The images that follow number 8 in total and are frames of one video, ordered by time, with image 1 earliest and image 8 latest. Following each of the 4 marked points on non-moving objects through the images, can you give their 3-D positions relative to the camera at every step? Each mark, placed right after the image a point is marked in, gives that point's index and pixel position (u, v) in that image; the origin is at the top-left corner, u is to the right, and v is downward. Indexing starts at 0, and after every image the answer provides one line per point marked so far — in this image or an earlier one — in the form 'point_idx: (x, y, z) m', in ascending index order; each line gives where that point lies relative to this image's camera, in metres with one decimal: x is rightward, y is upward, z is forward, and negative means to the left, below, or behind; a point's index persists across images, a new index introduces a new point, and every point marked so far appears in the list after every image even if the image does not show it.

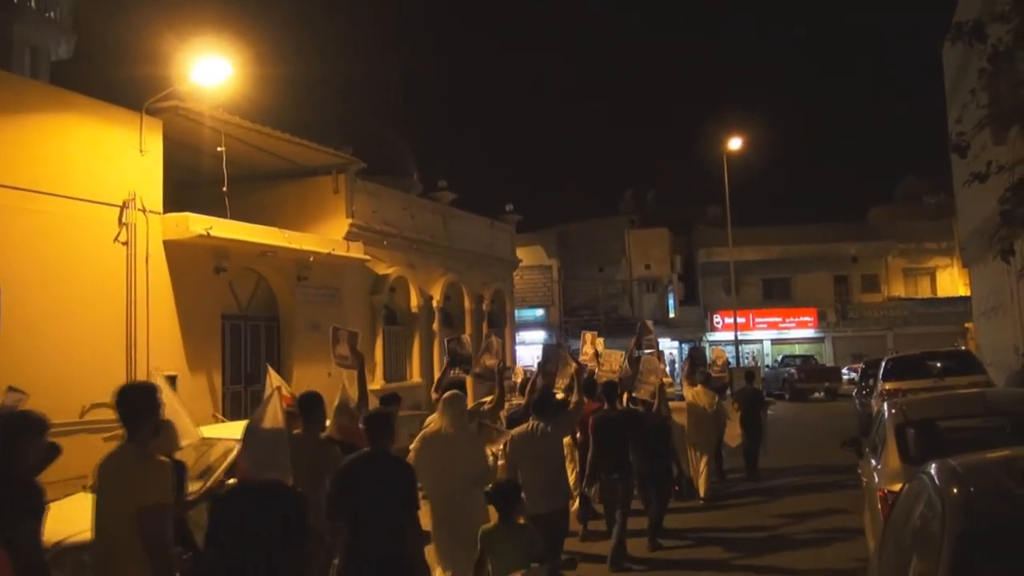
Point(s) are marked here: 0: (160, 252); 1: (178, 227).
0: (-4.6, +0.5, +12.8) m
1: (-4.3, +0.8, +12.7) m
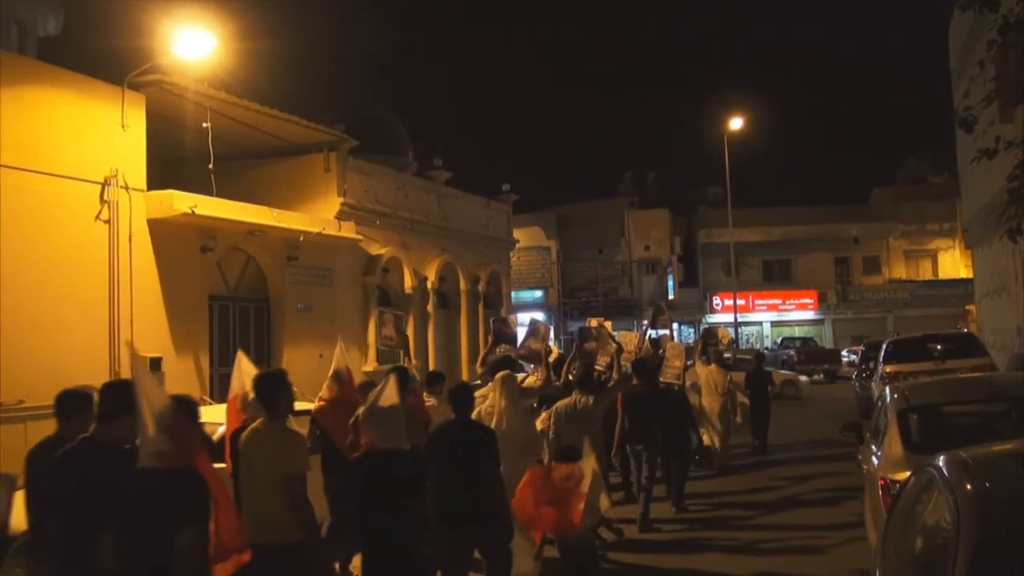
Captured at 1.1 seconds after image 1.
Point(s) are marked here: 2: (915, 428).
0: (-4.7, +0.7, +12.4) m
1: (-4.4, +1.1, +12.4) m
2: (+2.7, -0.9, +6.5) m
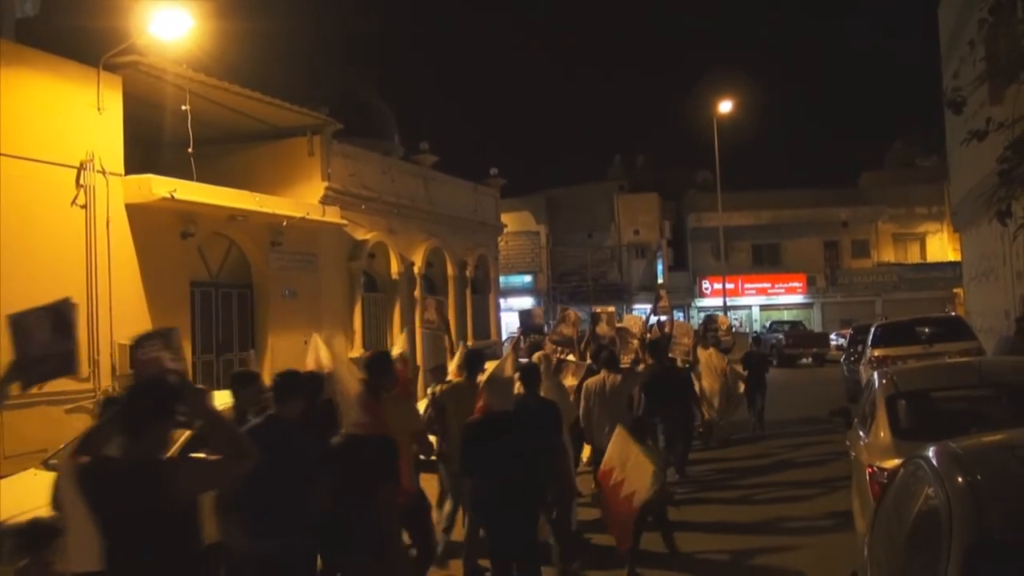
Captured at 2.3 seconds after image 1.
0: (-4.9, +0.9, +12.2) m
1: (-4.6, +1.2, +12.1) m
2: (+2.6, -0.8, +6.3) m
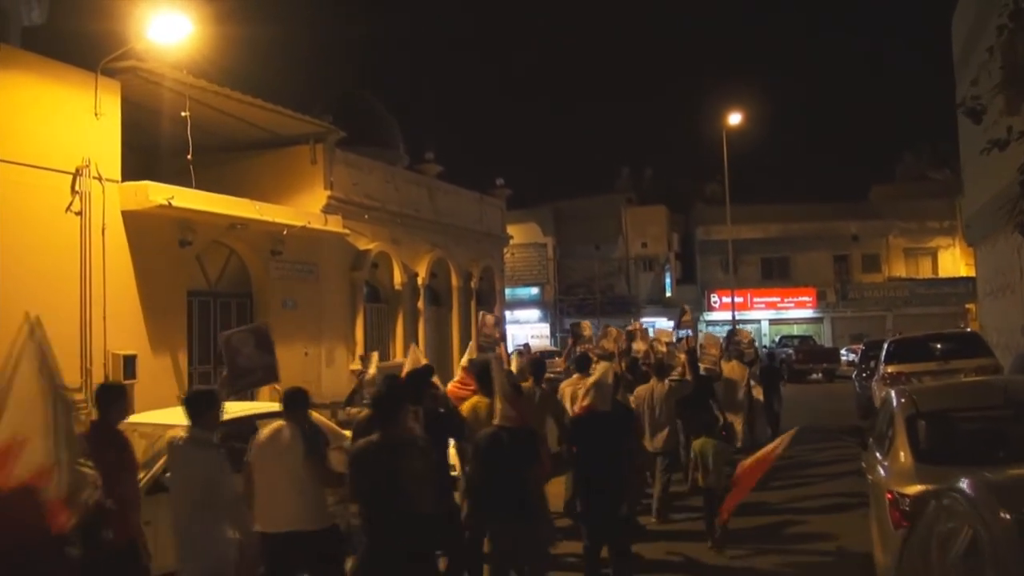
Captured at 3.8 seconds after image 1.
0: (-4.8, +0.8, +12.0) m
1: (-4.6, +1.1, +11.9) m
2: (+2.5, -0.9, +6.0) m
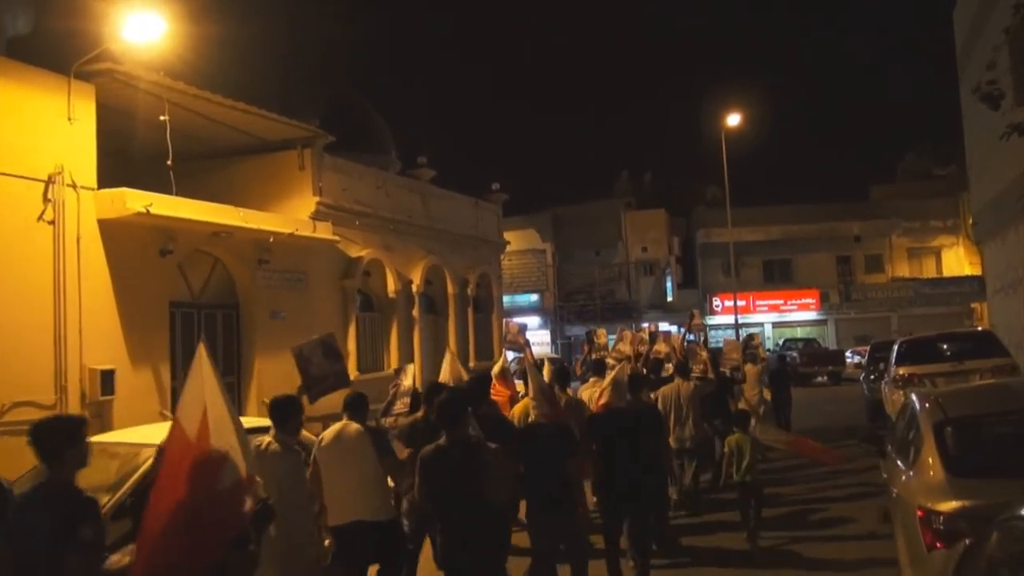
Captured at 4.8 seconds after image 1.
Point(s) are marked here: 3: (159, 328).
0: (-4.9, +0.7, +11.5) m
1: (-4.7, +1.0, +11.4) m
2: (+2.5, -0.9, +5.5) m
3: (-4.5, -0.5, +12.4) m
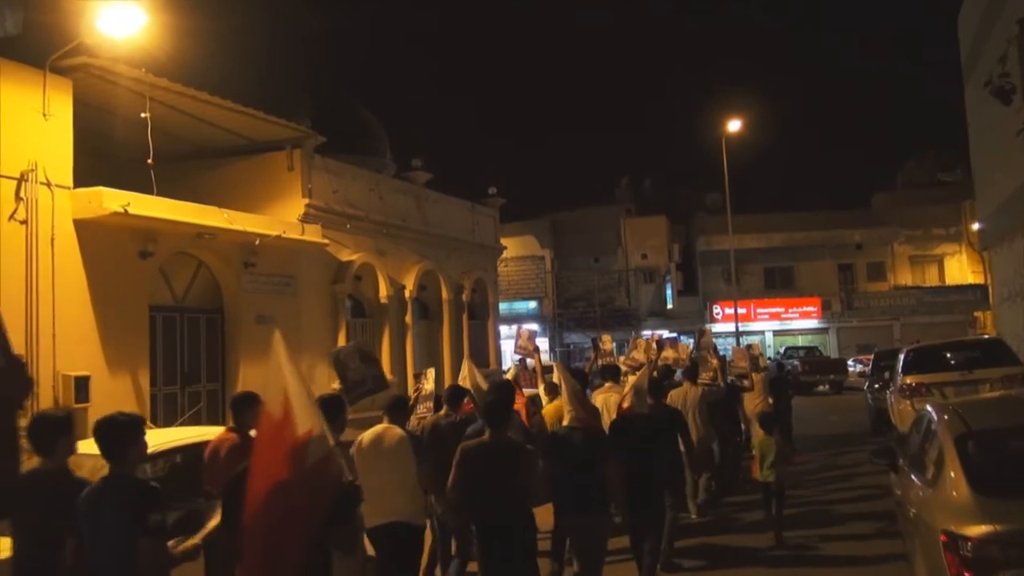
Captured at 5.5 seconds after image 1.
0: (-5.0, +0.6, +11.0) m
1: (-4.7, +1.0, +11.0) m
2: (+2.4, -0.9, +5.0) m
3: (-4.6, -0.5, +11.9) m
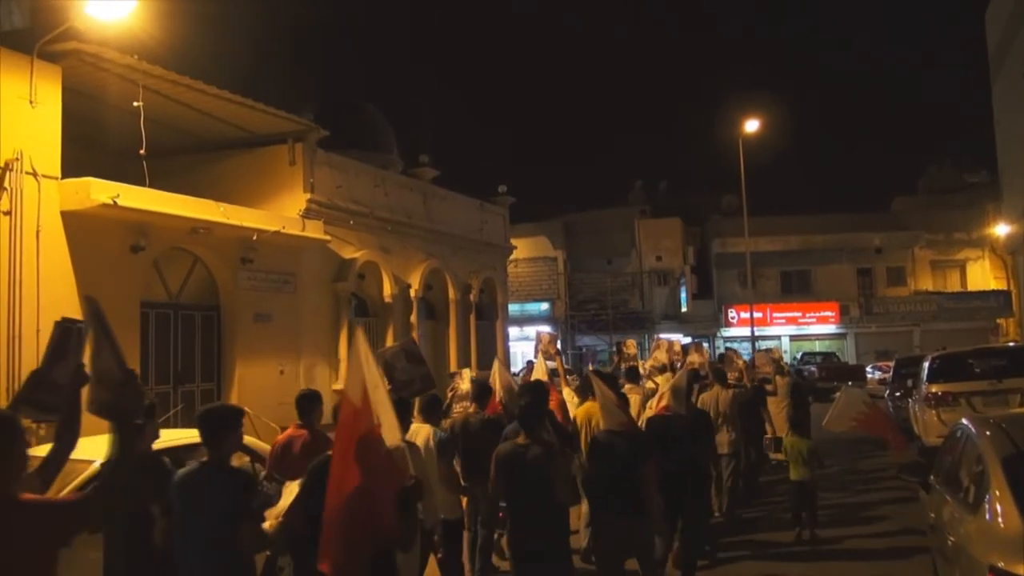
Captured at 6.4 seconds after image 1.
0: (-5.0, +0.7, +10.6) m
1: (-4.7, +1.0, +10.5) m
2: (+2.3, -0.9, +4.5) m
3: (-4.5, -0.5, +11.5) m
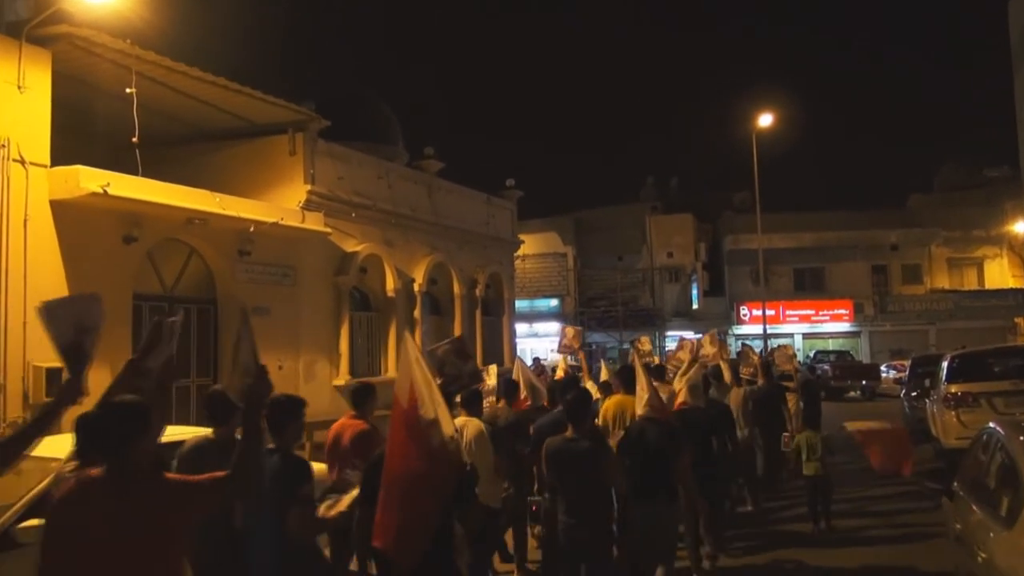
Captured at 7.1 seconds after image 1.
0: (-4.9, +0.8, +10.3) m
1: (-4.7, +1.1, +10.2) m
2: (+2.3, -0.8, +4.1) m
3: (-4.5, -0.4, +11.1) m
